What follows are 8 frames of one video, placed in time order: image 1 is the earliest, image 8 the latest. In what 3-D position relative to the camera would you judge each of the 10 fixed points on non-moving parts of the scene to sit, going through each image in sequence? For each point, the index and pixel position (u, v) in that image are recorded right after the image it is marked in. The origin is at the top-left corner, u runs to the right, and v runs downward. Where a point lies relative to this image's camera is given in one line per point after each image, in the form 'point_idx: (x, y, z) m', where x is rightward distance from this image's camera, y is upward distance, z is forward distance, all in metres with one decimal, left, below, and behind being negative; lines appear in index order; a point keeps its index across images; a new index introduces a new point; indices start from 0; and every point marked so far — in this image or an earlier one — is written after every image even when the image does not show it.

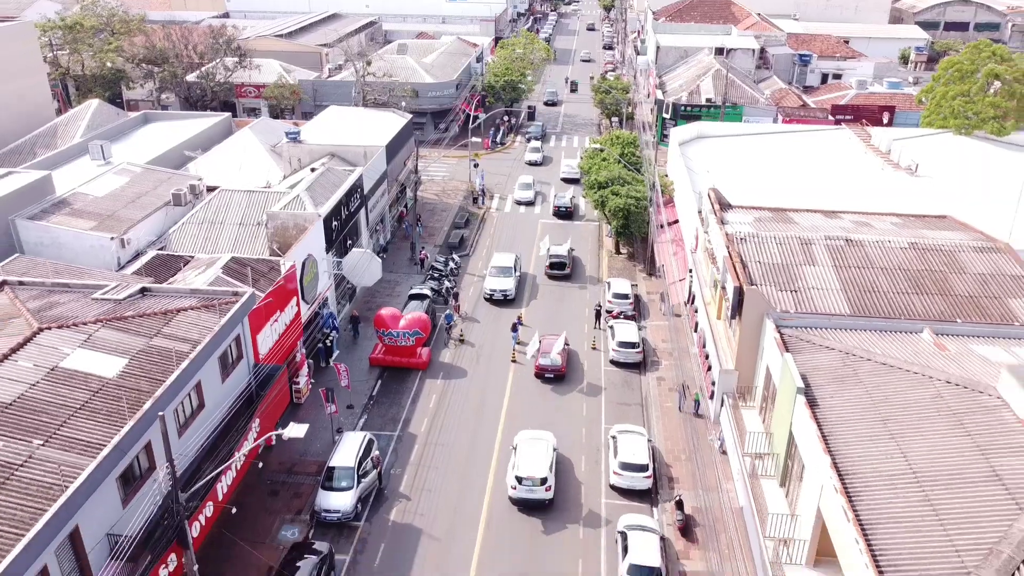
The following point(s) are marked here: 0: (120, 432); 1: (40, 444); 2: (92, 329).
0: (-7.3, -2.7, +14.8) m
1: (-8.3, -2.7, +14.2) m
2: (-9.2, -0.9, +17.6) m
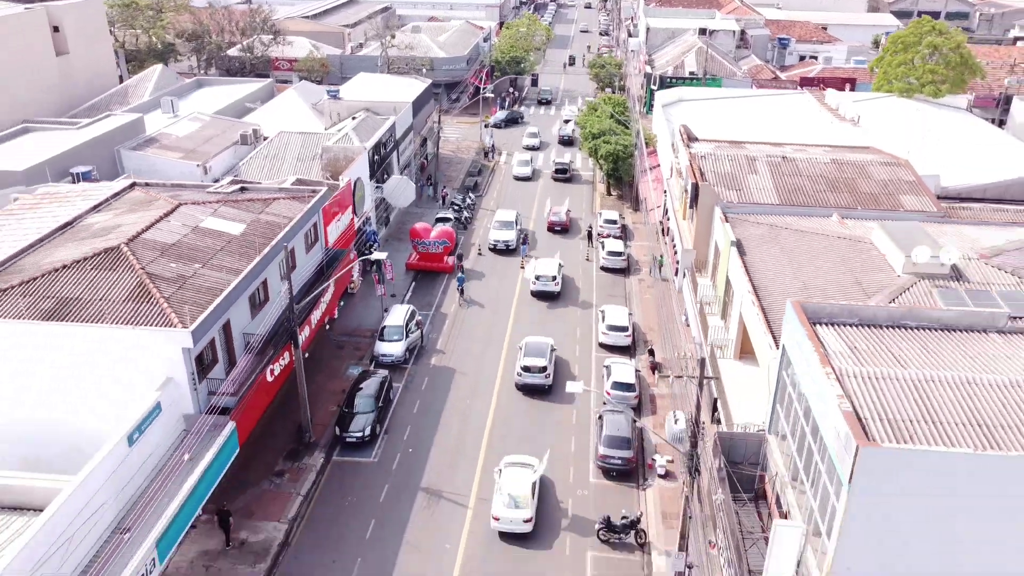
0: (-6.9, +0.6, +21.0) m
1: (-7.9, +0.6, +20.4) m
2: (-8.8, +2.4, +23.8) m
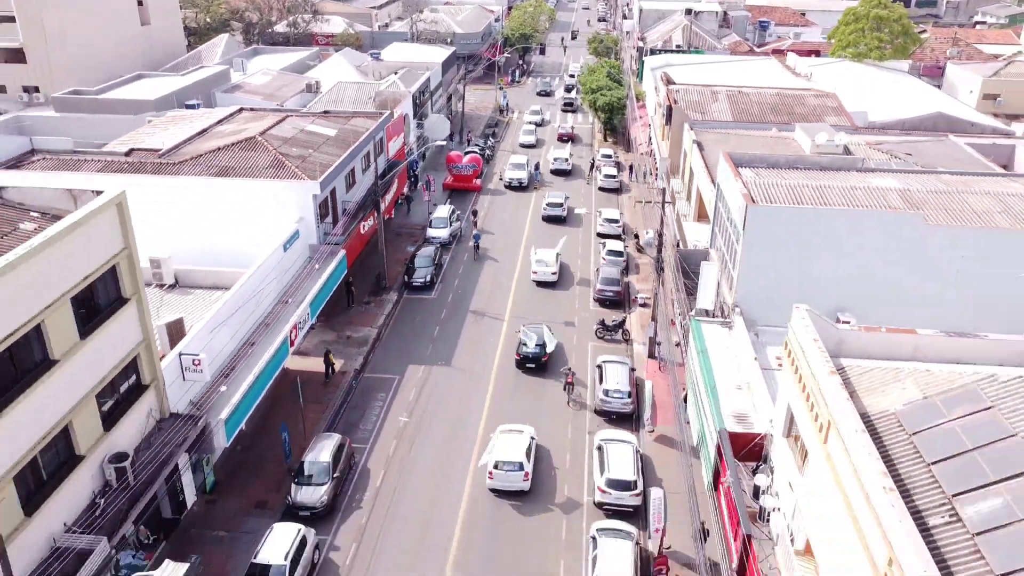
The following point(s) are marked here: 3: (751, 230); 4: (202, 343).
0: (-6.1, +4.9, +29.1) m
1: (-7.1, +4.8, +28.6) m
2: (-8.0, +6.6, +32.0) m
3: (+6.0, +1.5, +19.8) m
4: (-7.4, -1.3, +19.1) m
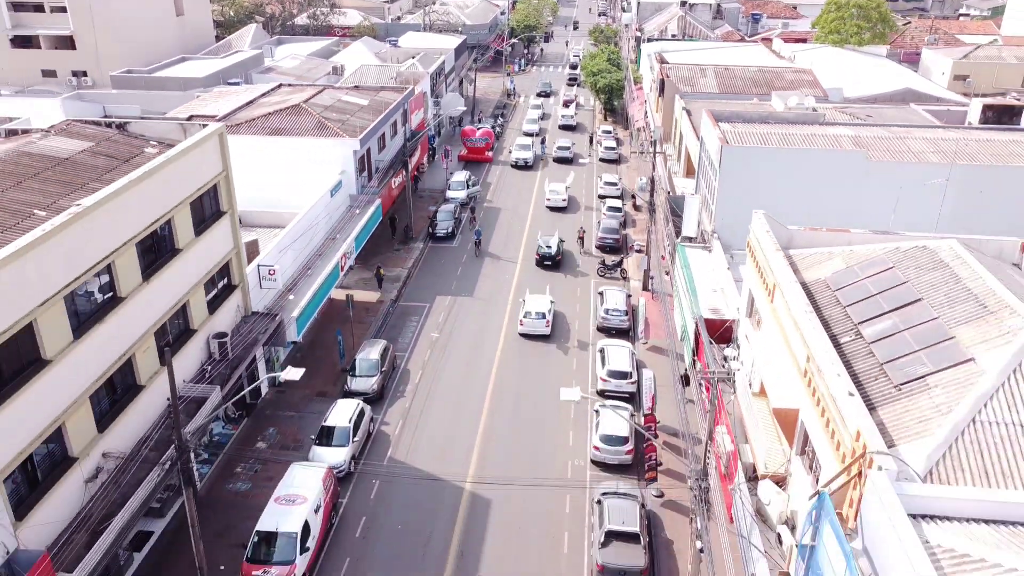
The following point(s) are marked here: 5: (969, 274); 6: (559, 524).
0: (-5.6, +7.0, +33.3) m
1: (-6.7, +7.0, +32.7) m
2: (-7.5, +8.7, +36.1) m
3: (+6.4, +3.6, +23.9) m
4: (-6.9, +0.8, +23.2) m
5: (+8.5, +0.2, +15.1) m
6: (+1.1, -5.4, +18.4) m
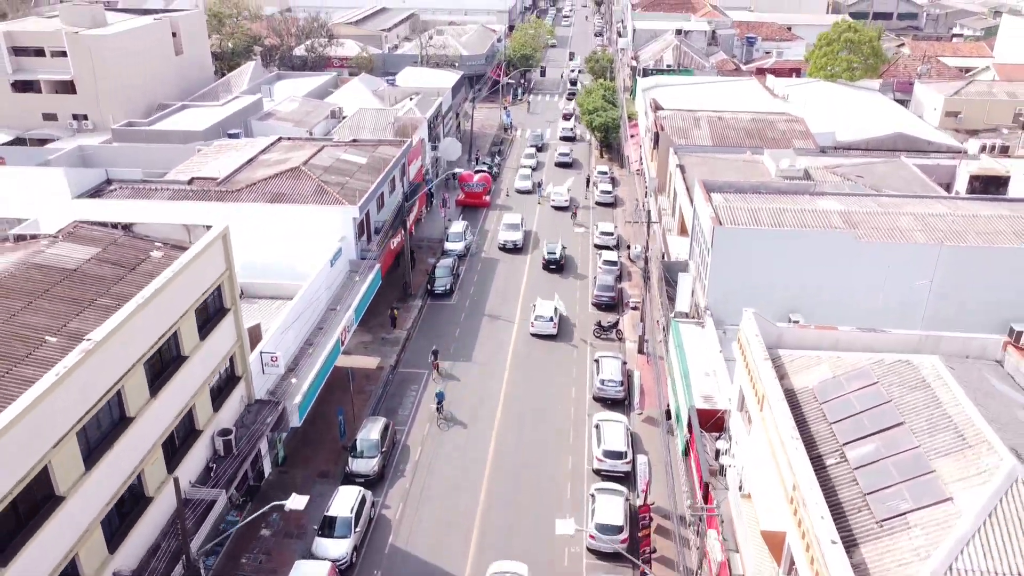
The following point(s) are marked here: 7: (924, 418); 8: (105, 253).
0: (-5.7, +4.5, +33.8) m
1: (-6.8, +4.5, +33.2) m
2: (-7.7, +6.3, +36.6) m
3: (+6.3, +1.3, +24.5) m
4: (-7.0, -1.6, +23.7) m
5: (+8.5, -2.1, +15.6) m
6: (+1.1, -7.8, +18.9) m
7: (+7.9, -2.5, +15.3) m
8: (-9.9, +0.9, +19.5) m
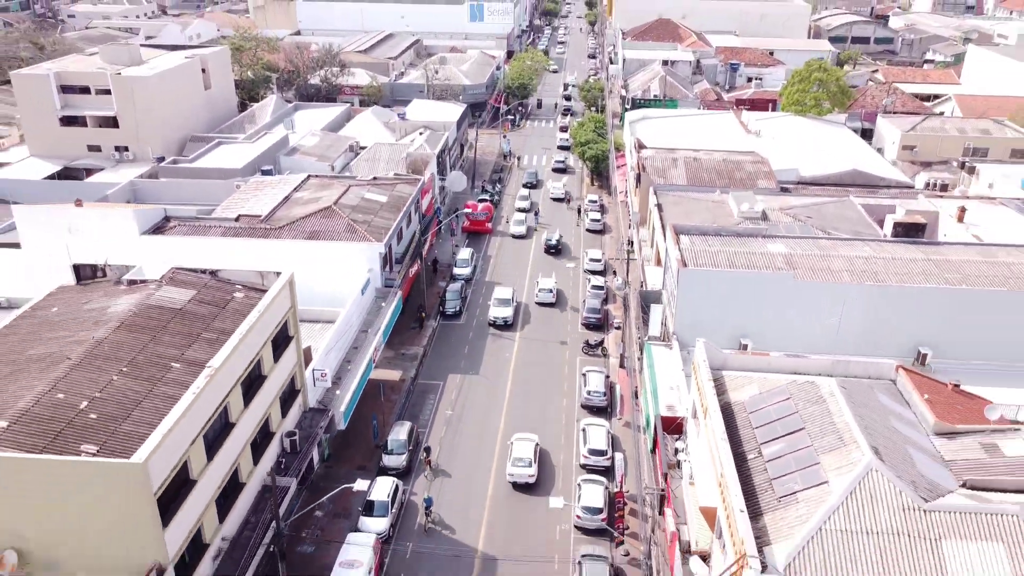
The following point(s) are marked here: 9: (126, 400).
0: (-5.7, +3.4, +39.4) m
1: (-6.7, +3.4, +38.8) m
2: (-7.6, +5.2, +42.2) m
3: (+6.4, +0.1, +30.1) m
4: (-6.9, -2.7, +29.3) m
5: (+8.6, -3.2, +21.3) m
6: (+1.2, -8.9, +24.5) m
7: (+8.0, -3.6, +21.0) m
8: (-9.7, -0.2, +25.0) m
9: (-9.6, -2.8, +20.0) m
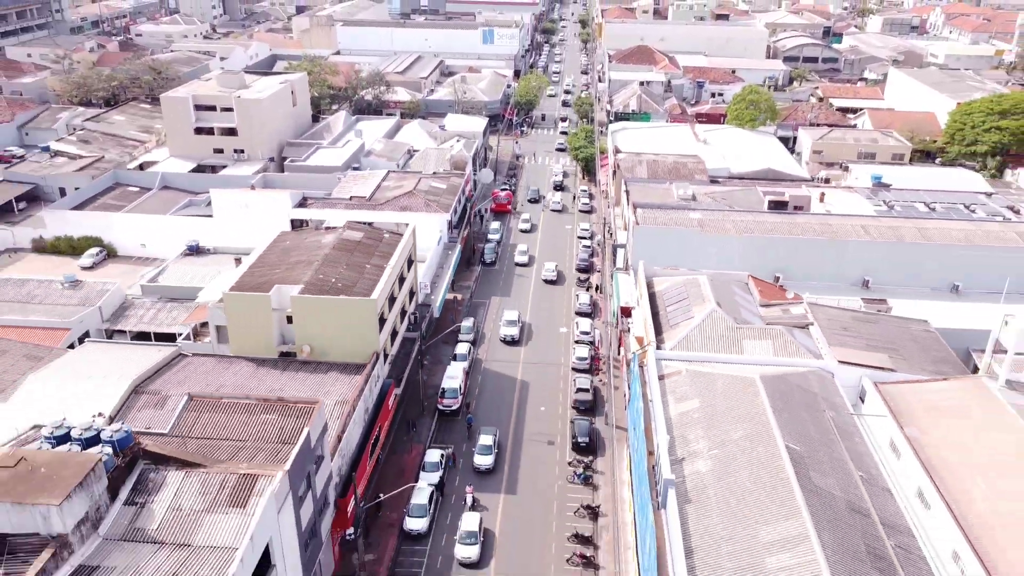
0: (-4.3, +6.7, +59.9) m
1: (-5.4, +6.6, +59.3) m
2: (-6.3, +8.4, +62.7) m
3: (+7.8, +3.3, +50.8) m
4: (-5.5, +0.5, +49.8) m
5: (+10.1, -0.1, +41.9) m
6: (+2.6, -5.7, +45.1) m
7: (+9.5, -0.4, +41.6) m
8: (-8.3, +3.0, +45.5) m
9: (-8.1, +0.4, +40.5) m
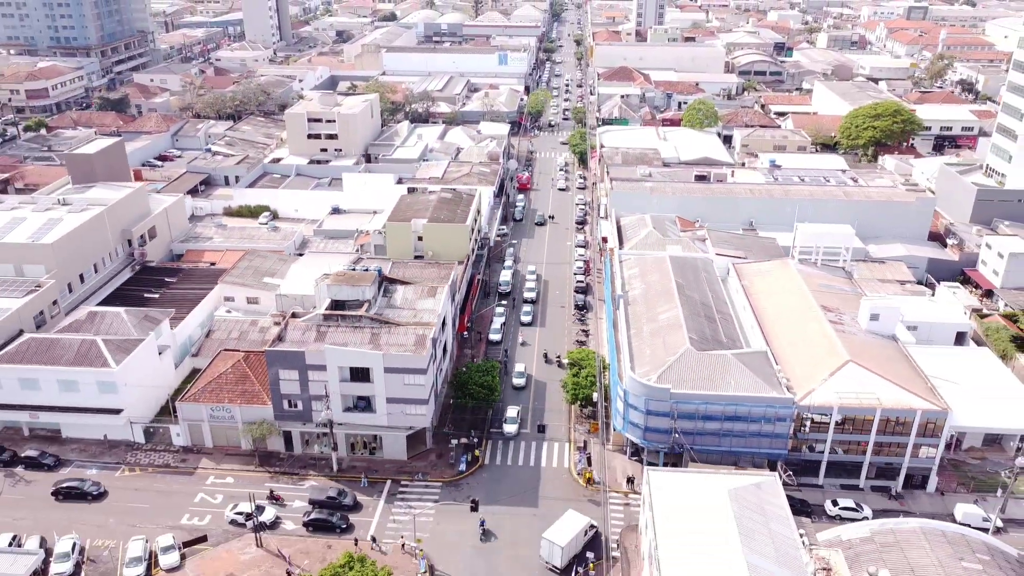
0: (-1.9, +12.7, +92.6) m
1: (-3.0, +12.6, +92.0) m
2: (-3.9, +14.4, +95.4) m
3: (+10.3, +9.5, +83.5) m
4: (-2.9, +6.5, +82.5) m
5: (+12.6, +6.2, +74.6) m
6: (+5.2, +0.4, +77.8) m
7: (+12.0, +5.8, +74.3) m
8: (-5.8, +9.0, +78.2) m
9: (-5.5, +6.5, +73.2) m
